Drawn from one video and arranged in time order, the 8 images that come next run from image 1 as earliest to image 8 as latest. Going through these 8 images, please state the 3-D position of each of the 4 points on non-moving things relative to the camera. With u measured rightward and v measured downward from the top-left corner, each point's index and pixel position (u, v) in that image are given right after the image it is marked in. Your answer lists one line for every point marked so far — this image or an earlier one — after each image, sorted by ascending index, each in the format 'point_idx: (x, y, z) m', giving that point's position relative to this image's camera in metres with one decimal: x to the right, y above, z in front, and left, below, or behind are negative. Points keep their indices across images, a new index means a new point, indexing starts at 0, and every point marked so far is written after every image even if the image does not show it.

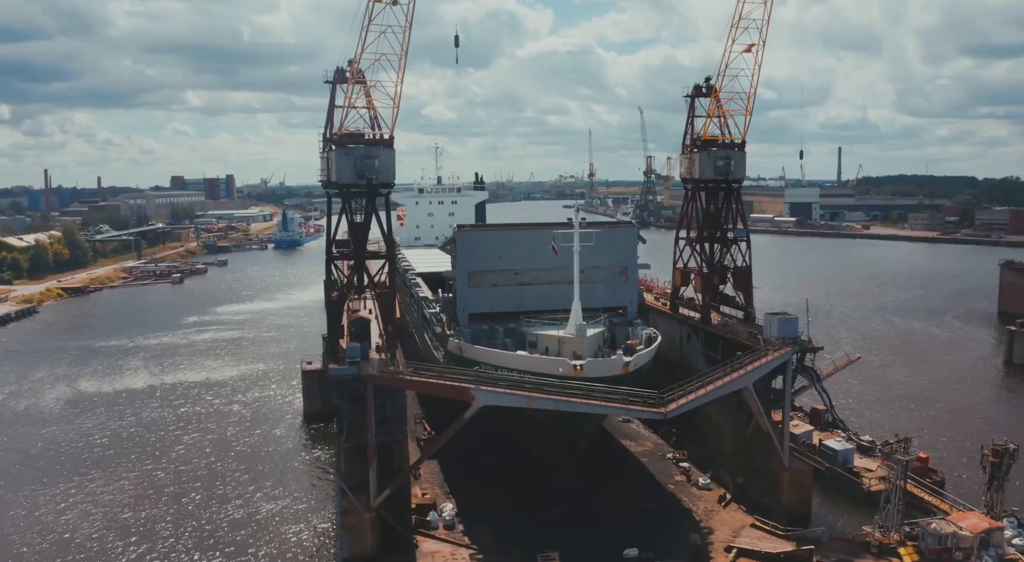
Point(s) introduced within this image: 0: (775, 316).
0: (+4.9, -0.7, +13.2) m
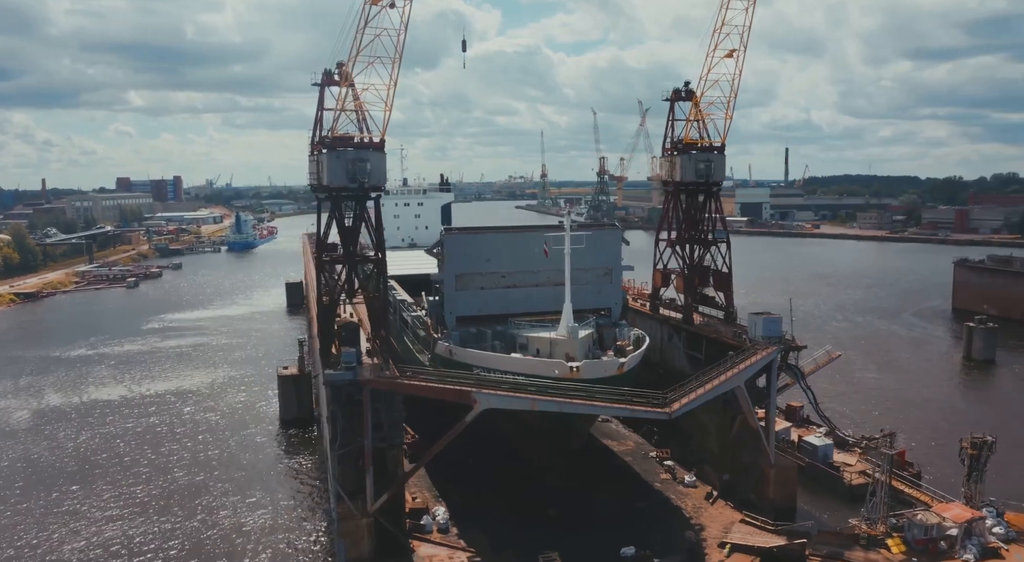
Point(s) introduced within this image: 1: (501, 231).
0: (+4.7, -0.7, +13.5) m
1: (-0.2, +1.0, +14.4) m
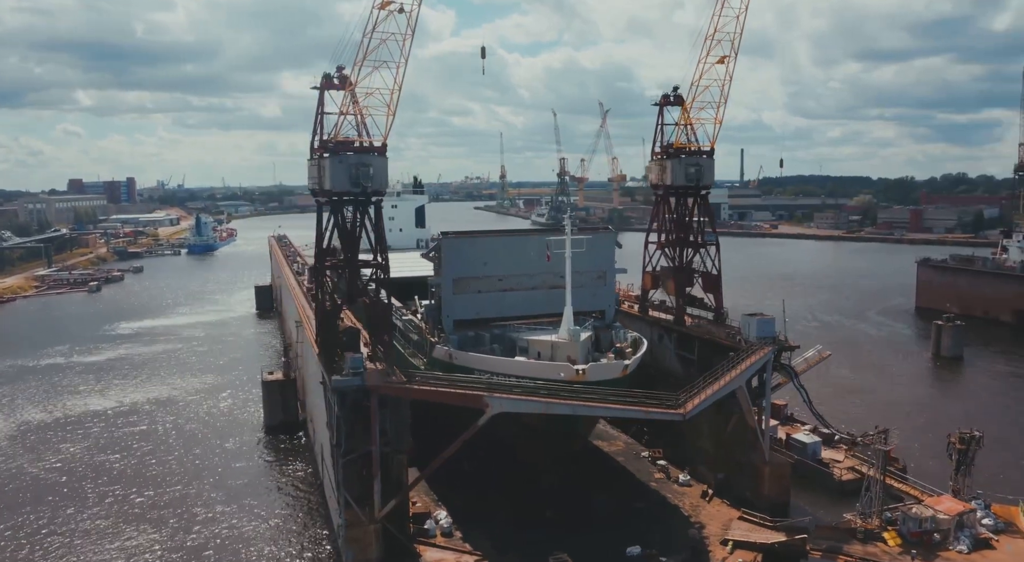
0: (+4.7, -0.7, +13.7) m
1: (-0.2, +0.9, +14.5) m
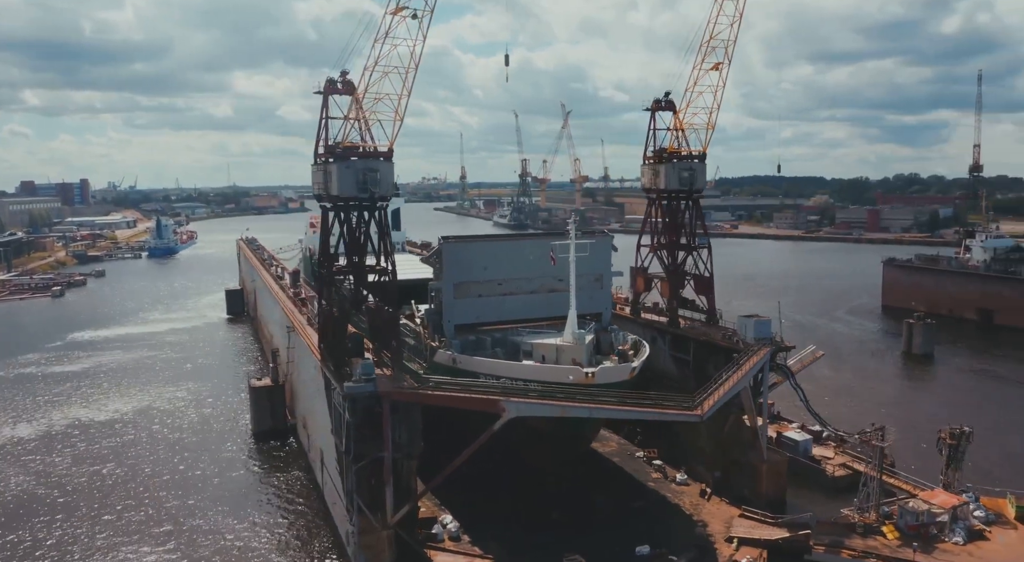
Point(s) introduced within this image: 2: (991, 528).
0: (+4.7, -0.7, +14.0) m
1: (-0.2, +0.9, +14.6) m
2: (+7.9, -4.1, +11.6) m
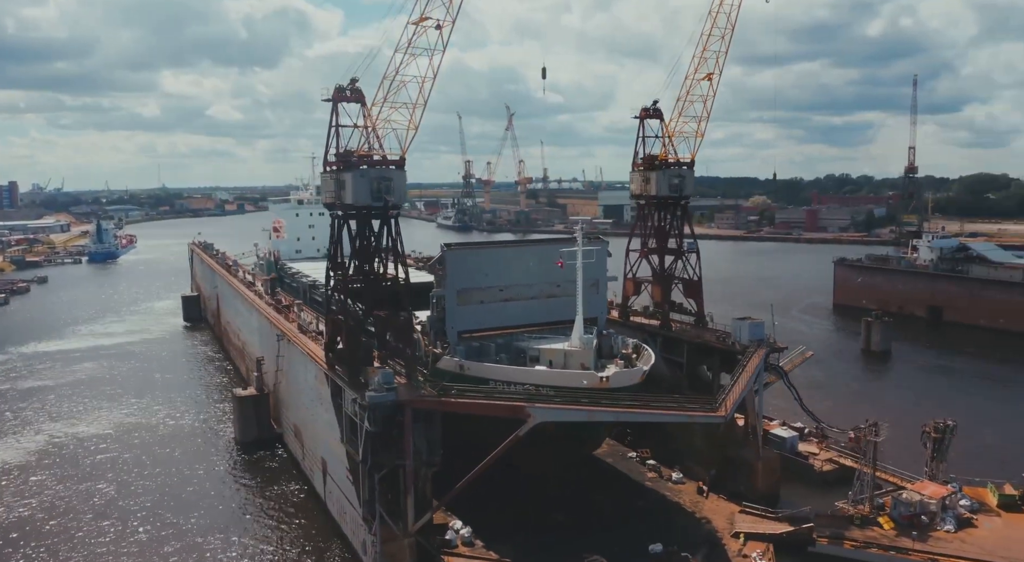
0: (+4.8, -0.8, +14.6) m
1: (-0.2, +0.7, +14.7) m
2: (+8.1, -4.1, +12.3) m
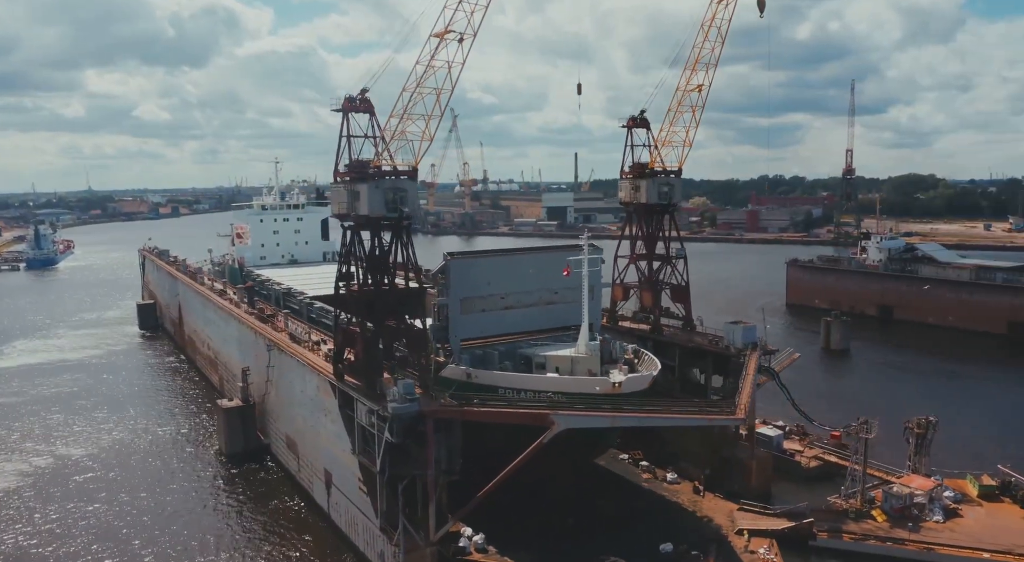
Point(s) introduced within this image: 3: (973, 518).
0: (+4.8, -0.9, +15.1) m
1: (-0.2, +0.6, +14.9) m
2: (+8.3, -4.2, +13.1) m
3: (+8.2, -4.2, +12.6) m
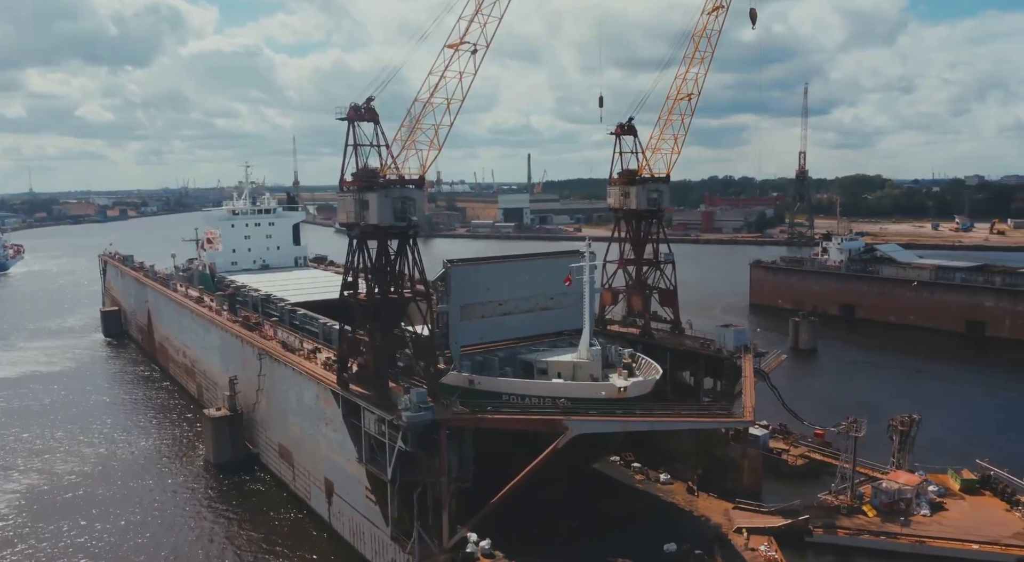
0: (+4.7, -1.0, +15.5) m
1: (-0.3, +0.4, +15.0) m
2: (+8.4, -4.2, +13.7) m
3: (+8.3, -4.3, +13.2) m
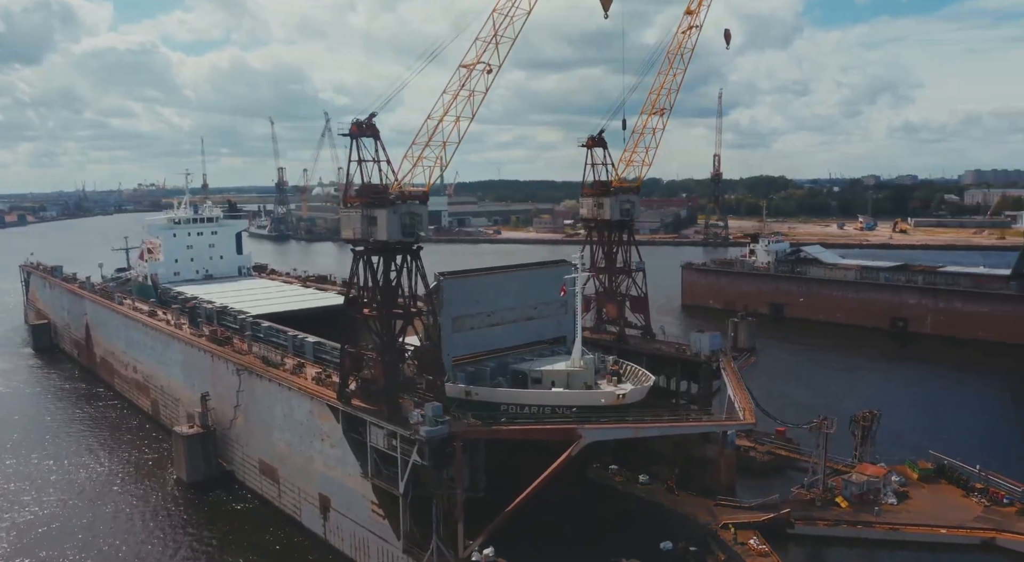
0: (+4.4, -1.2, +16.3) m
1: (-0.6, +0.2, +15.3) m
2: (+8.2, -4.3, +14.9) m
3: (+8.2, -4.4, +14.4) m
